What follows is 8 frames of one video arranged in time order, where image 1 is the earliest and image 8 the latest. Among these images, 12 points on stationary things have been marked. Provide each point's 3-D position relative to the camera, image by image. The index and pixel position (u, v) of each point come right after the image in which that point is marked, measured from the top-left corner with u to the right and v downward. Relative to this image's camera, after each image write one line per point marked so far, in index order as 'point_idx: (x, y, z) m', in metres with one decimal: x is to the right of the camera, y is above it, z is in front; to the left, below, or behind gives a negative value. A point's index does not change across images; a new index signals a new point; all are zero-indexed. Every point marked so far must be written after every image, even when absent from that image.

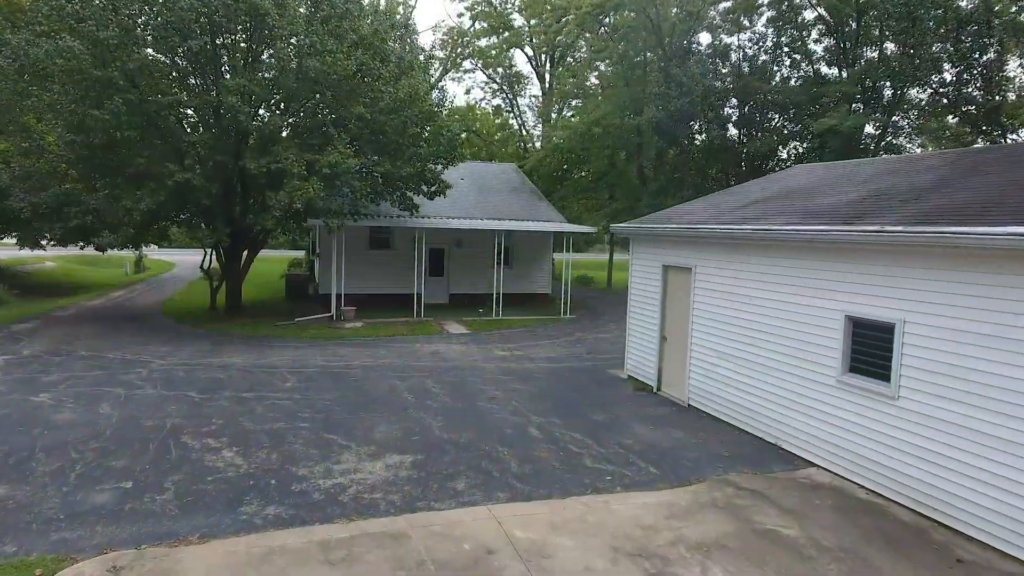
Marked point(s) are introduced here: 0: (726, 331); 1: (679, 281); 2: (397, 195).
0: (+3.1, -0.6, +8.2) m
1: (+2.7, +0.1, +9.1) m
2: (-3.3, +2.7, +16.1) m
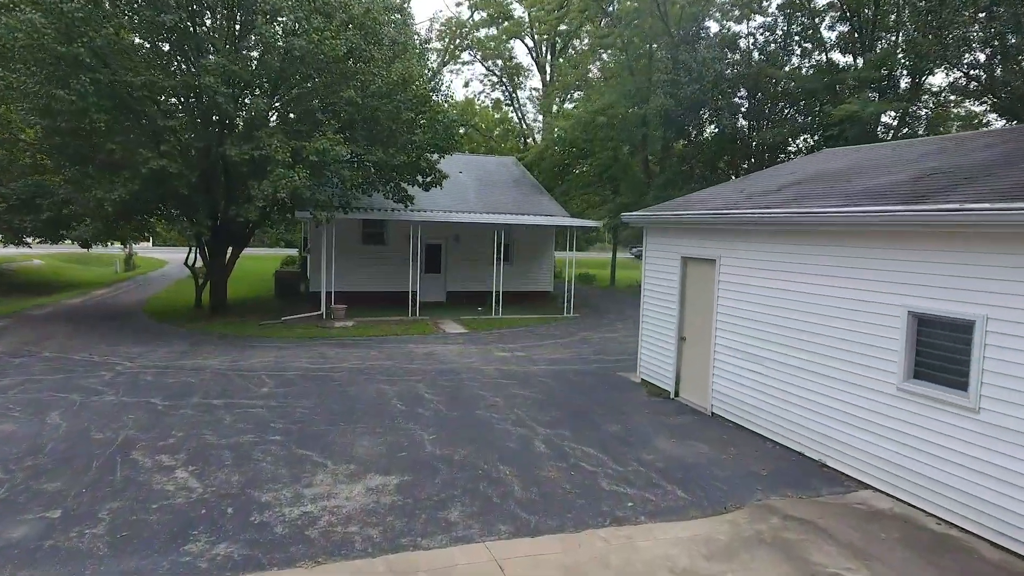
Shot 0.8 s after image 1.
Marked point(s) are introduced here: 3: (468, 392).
0: (+3.1, -0.5, +7.2) m
1: (+2.8, +0.2, +8.2) m
2: (-3.3, +2.8, +15.1) m
3: (-0.7, -1.6, +8.5) m
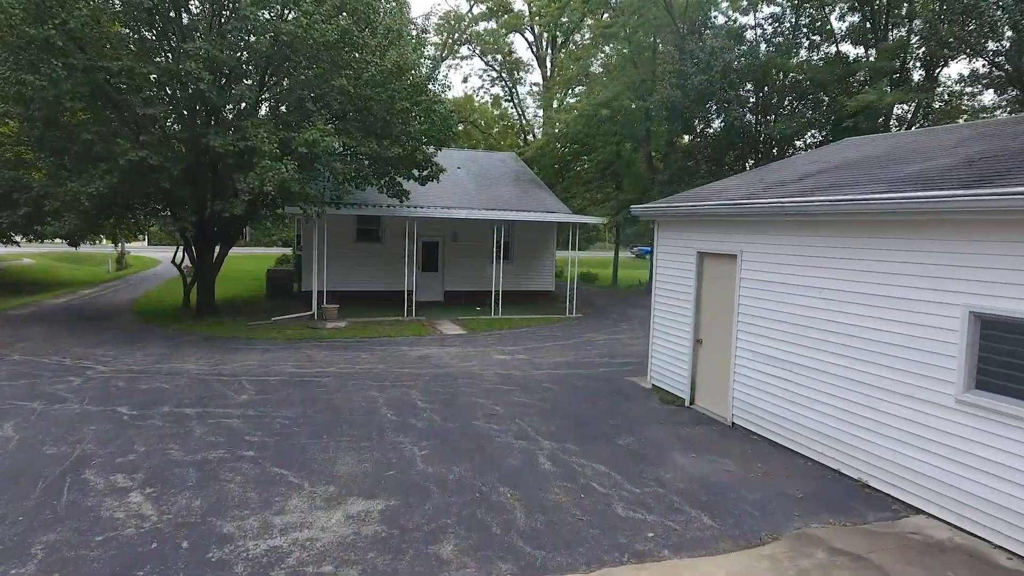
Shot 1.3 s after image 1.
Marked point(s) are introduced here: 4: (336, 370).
0: (+3.1, -0.5, +6.5) m
1: (+2.8, +0.2, +7.5) m
2: (-3.3, +2.8, +14.4) m
3: (-0.7, -1.6, +7.9) m
4: (-3.0, -1.4, +9.6) m
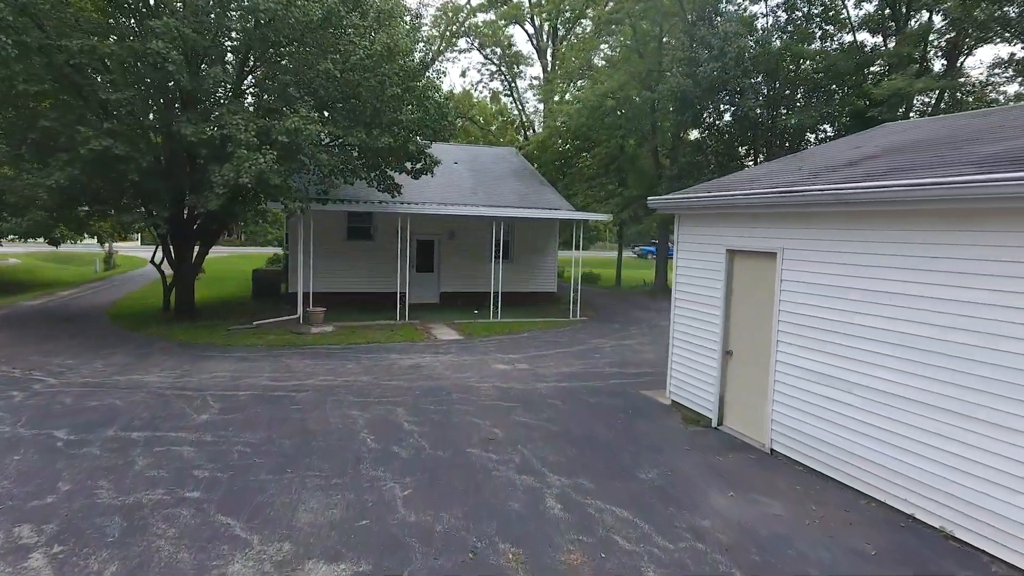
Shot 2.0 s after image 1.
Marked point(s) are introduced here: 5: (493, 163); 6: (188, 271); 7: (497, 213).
0: (+3.1, -0.6, +5.5) m
1: (+2.8, +0.2, +6.5) m
2: (-3.3, +2.8, +13.4) m
3: (-0.7, -1.6, +6.8) m
4: (-3.0, -1.5, +8.5) m
5: (-0.7, +4.3, +18.9) m
6: (-8.7, +0.4, +15.0) m
7: (-0.4, +2.0, +14.7) m
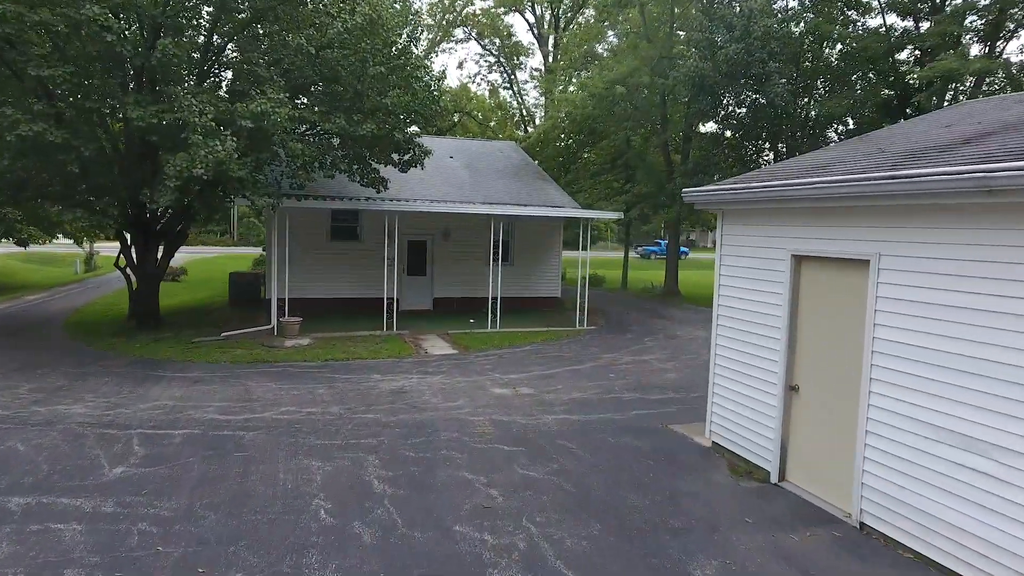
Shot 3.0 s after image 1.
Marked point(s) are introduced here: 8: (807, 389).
0: (+3.2, -0.7, +4.0) m
1: (+2.8, 0.0, +5.0) m
2: (-3.3, +2.6, +11.9) m
3: (-0.6, -1.8, +5.3) m
4: (-3.0, -1.6, +7.0) m
5: (-0.7, +4.1, +17.3) m
6: (-8.7, +0.3, +13.4) m
7: (-0.4, +1.8, +13.1) m
8: (+2.7, -0.9, +5.1) m
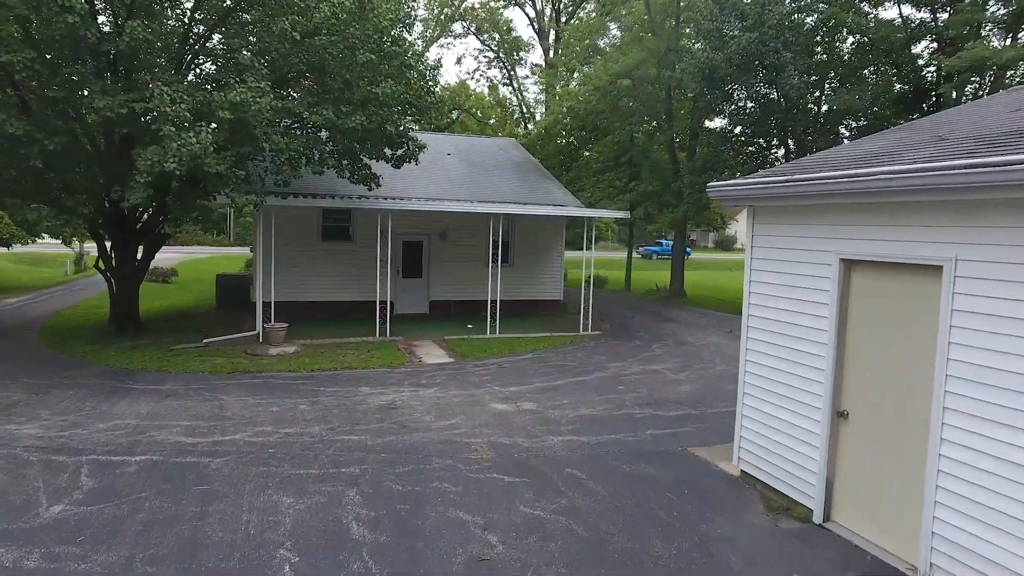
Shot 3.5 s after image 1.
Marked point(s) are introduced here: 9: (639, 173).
0: (+3.2, -0.8, +3.3) m
1: (+2.8, -0.1, +4.2) m
2: (-3.3, +2.6, +11.1) m
3: (-0.6, -1.9, +4.6) m
4: (-3.0, -1.7, +6.2) m
5: (-0.7, +4.1, +16.6) m
6: (-8.7, +0.2, +12.7) m
7: (-0.4, +1.8, +12.4) m
8: (+2.7, -1.0, +4.4) m
9: (+4.6, +4.2, +19.9) m
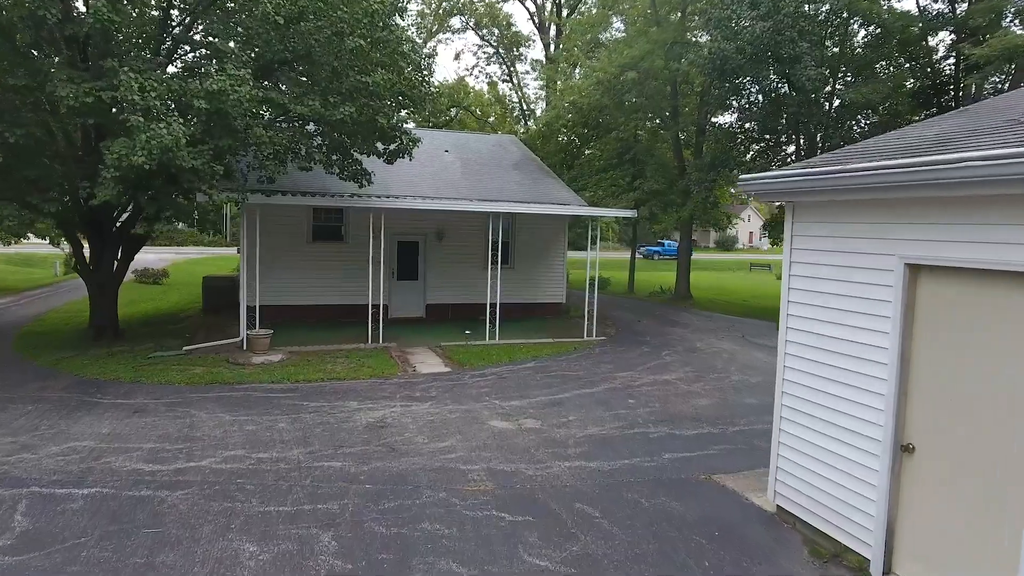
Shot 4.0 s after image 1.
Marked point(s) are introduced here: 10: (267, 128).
0: (+3.2, -0.9, +2.5) m
1: (+2.9, -0.1, +3.5) m
2: (-3.3, +2.5, +10.4) m
3: (-0.6, -1.9, +3.9) m
4: (-3.0, -1.8, +5.5) m
5: (-0.7, +4.0, +15.9) m
6: (-8.7, +0.1, +12.0) m
7: (-0.4, +1.7, +11.7) m
8: (+2.8, -1.1, +3.7) m
9: (+4.6, +4.1, +19.2) m
10: (-4.1, +2.7, +9.3) m
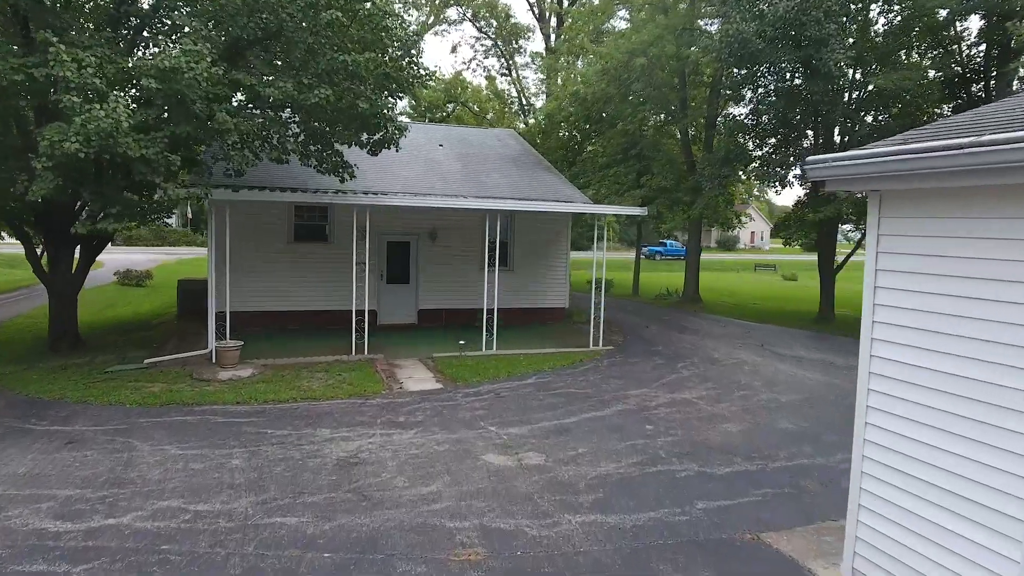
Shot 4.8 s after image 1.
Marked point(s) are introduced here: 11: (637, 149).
0: (+3.2, -1.0, +1.5) m
1: (+2.8, -0.2, +2.4) m
2: (-3.3, +2.4, +9.3) m
3: (-0.6, -2.0, +2.8) m
4: (-3.0, -1.9, +4.4) m
5: (-0.7, +3.9, +14.8) m
6: (-8.7, 0.0, +10.9) m
7: (-0.4, +1.6, +10.6) m
8: (+2.8, -1.2, +2.6) m
9: (+4.5, +4.0, +18.2) m
10: (-4.1, +2.6, +8.2) m
11: (+4.1, +4.6, +18.3) m
